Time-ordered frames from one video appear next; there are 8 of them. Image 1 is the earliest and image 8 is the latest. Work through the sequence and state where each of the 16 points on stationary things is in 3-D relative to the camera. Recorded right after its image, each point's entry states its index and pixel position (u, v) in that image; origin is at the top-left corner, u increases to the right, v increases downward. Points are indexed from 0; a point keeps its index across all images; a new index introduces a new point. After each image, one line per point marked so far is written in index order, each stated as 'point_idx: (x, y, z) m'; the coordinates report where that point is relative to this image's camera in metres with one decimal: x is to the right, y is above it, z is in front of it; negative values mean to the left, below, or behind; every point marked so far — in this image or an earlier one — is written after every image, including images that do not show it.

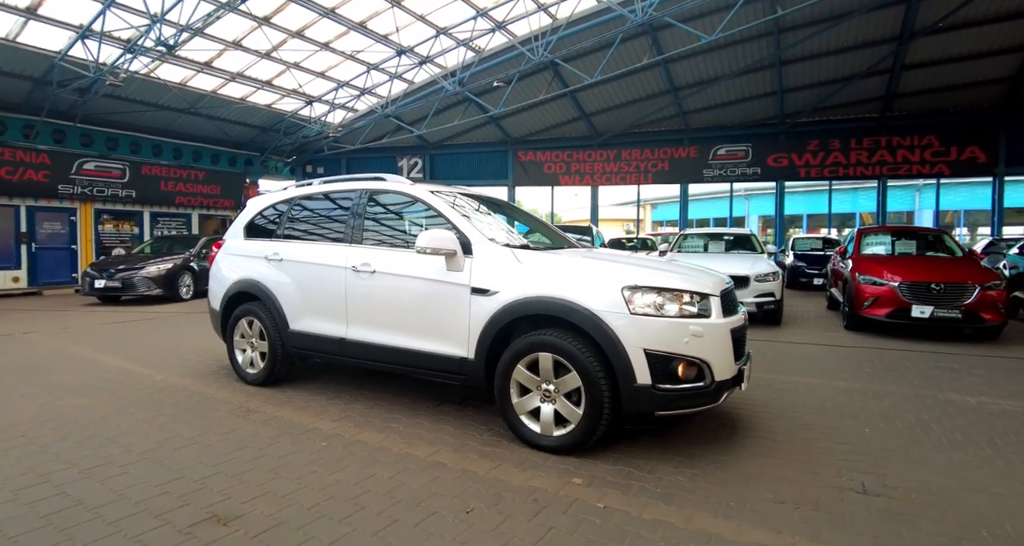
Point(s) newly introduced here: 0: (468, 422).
0: (-0.3, -1.1, +3.9) m
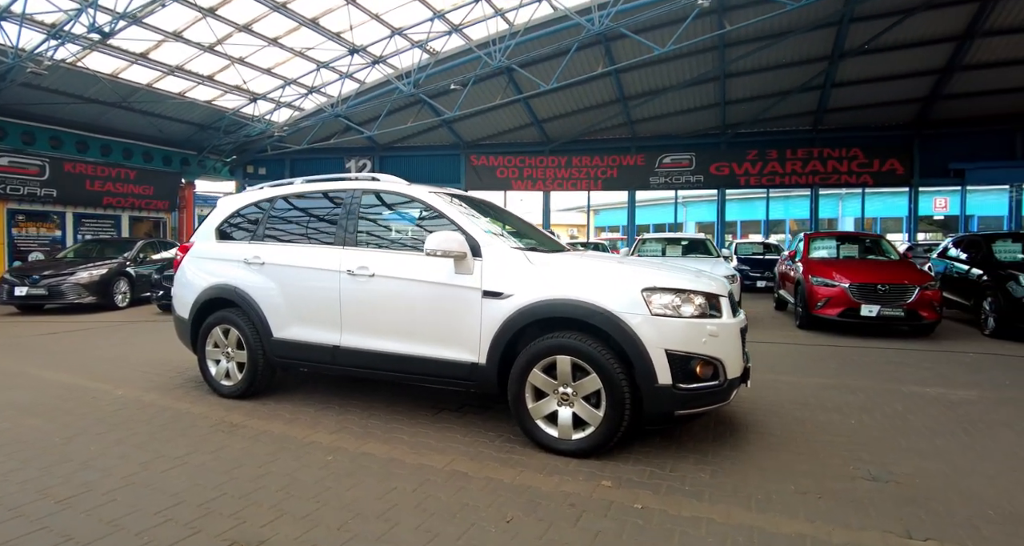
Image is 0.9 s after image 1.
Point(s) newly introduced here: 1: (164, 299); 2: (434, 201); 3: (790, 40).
0: (-0.2, -1.1, +3.8) m
1: (-6.4, -0.5, +9.6) m
2: (-0.6, +0.6, +4.0) m
3: (+7.7, +6.5, +14.3) m
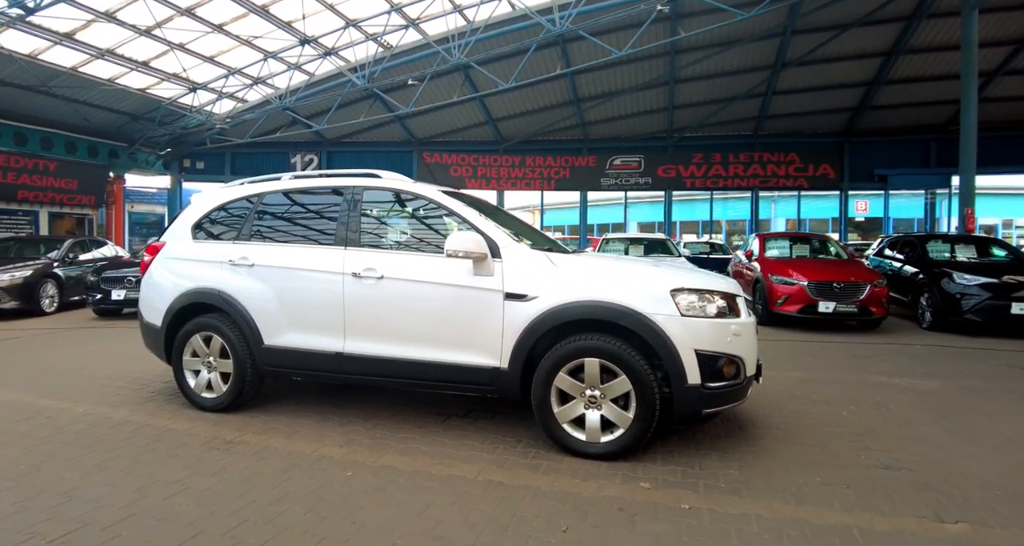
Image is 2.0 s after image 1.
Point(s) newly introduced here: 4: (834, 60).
0: (-0.1, -1.2, +3.7) m
1: (-6.9, -0.5, +8.7) m
2: (-0.5, +0.6, +3.8) m
3: (+6.5, +6.5, +15.0) m
4: (+9.5, +6.3, +15.2) m
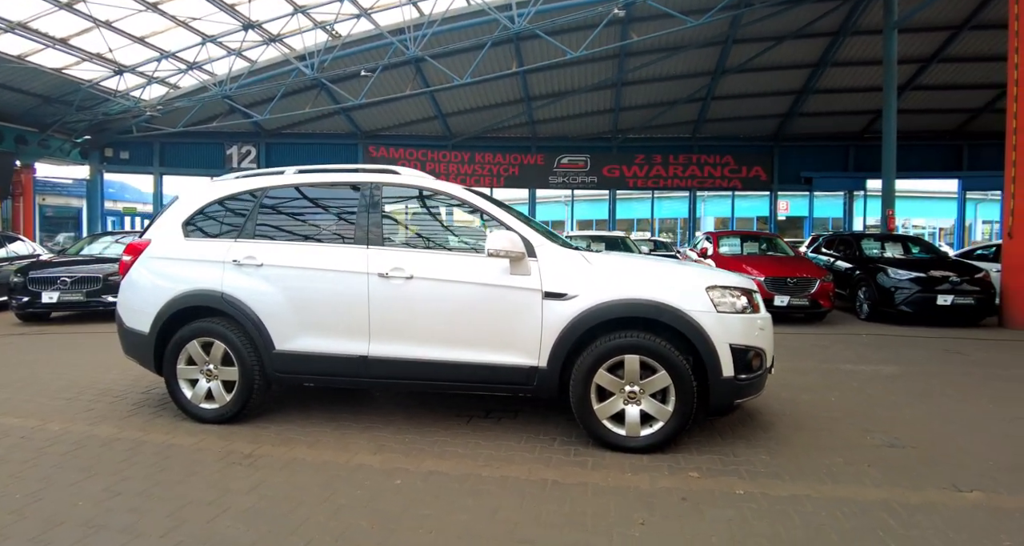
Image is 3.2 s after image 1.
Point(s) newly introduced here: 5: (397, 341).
0: (+0.1, -1.1, +3.7) m
1: (-7.3, -0.5, +7.8) m
2: (-0.3, +0.6, +3.8) m
3: (+5.2, +6.6, +15.7) m
4: (+8.1, +6.5, +16.3) m
5: (-0.8, -0.5, +3.6) m
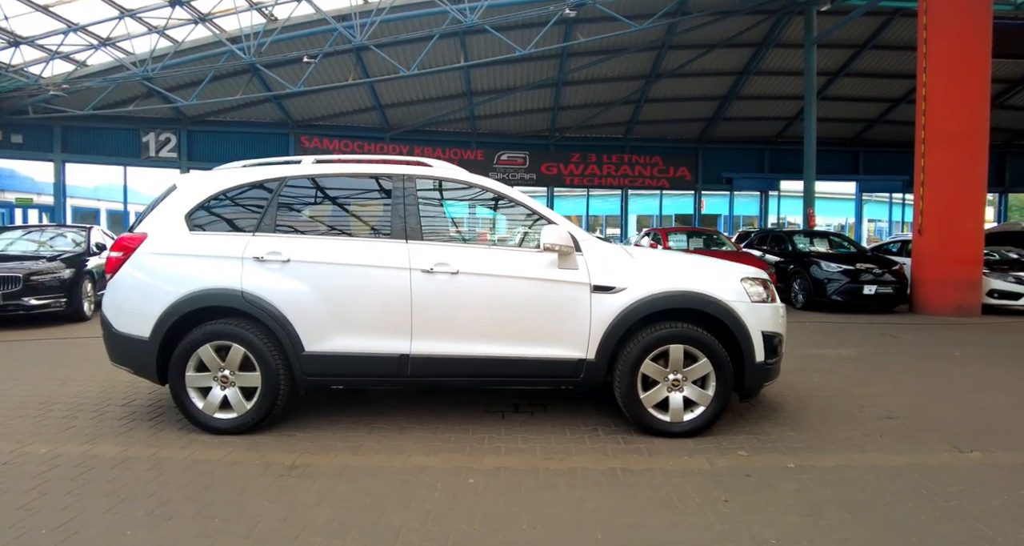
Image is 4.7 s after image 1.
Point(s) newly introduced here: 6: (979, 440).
0: (+0.4, -1.1, +3.8) m
1: (-7.5, -0.5, +6.7) m
2: (0.0, +0.6, +3.7) m
3: (+3.5, +6.8, +16.3) m
4: (+6.3, +6.7, +17.4) m
5: (-0.5, -0.4, +3.5) m
6: (+3.2, -1.2, +3.6) m
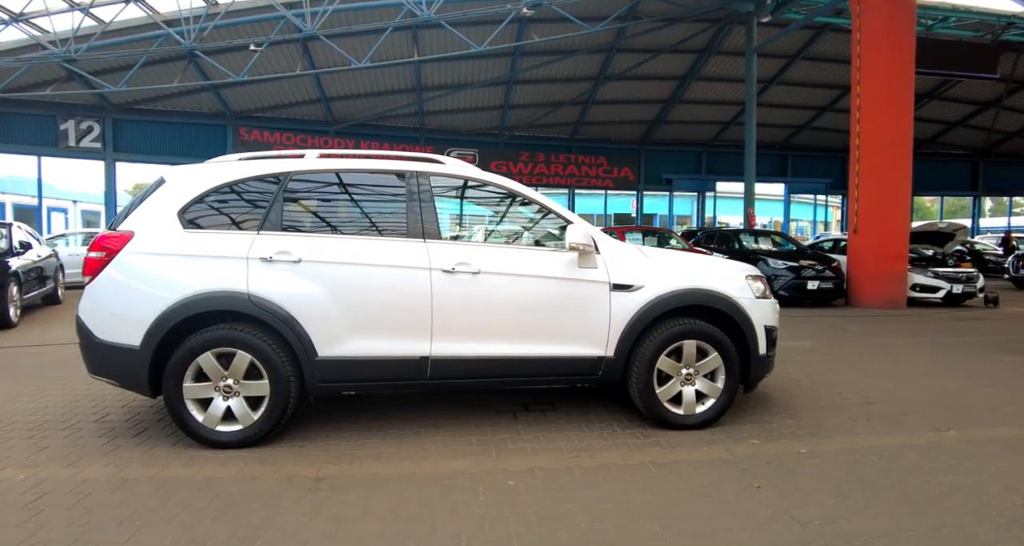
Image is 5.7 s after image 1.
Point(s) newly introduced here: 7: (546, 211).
0: (+0.5, -1.1, +3.8) m
1: (-7.7, -0.6, +5.7) m
2: (+0.1, +0.6, +3.7) m
3: (+2.0, +6.9, +16.6) m
4: (+4.6, +6.8, +18.0) m
5: (-0.3, -0.4, +3.4) m
6: (+3.3, -1.1, +4.0) m
7: (+0.2, +0.5, +3.7) m
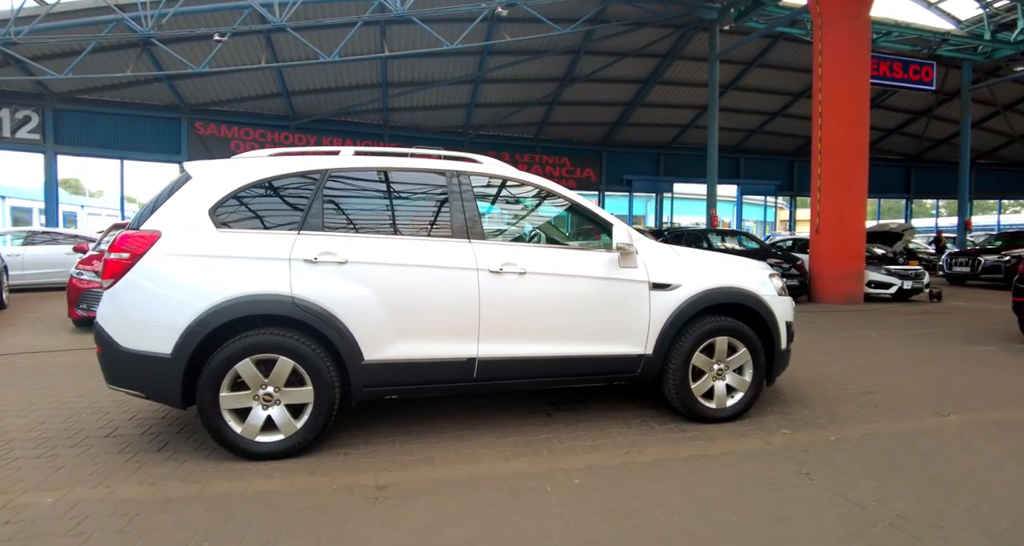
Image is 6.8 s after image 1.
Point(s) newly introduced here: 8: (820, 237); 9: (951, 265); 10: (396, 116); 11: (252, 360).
0: (+0.8, -1.1, +3.9) m
1: (-7.6, -0.6, +5.0) m
2: (+0.3, +0.6, +3.7) m
3: (+1.0, +6.9, +16.7) m
4: (+3.5, +6.8, +18.4) m
5: (0.0, -0.4, +3.4) m
6: (+3.6, -1.1, +4.3) m
7: (+0.5, +0.5, +3.7) m
8: (+6.5, +0.8, +10.9) m
9: (+12.9, +0.2, +15.2) m
10: (-4.3, +6.0, +19.6) m
11: (-1.6, -0.5, +3.1) m
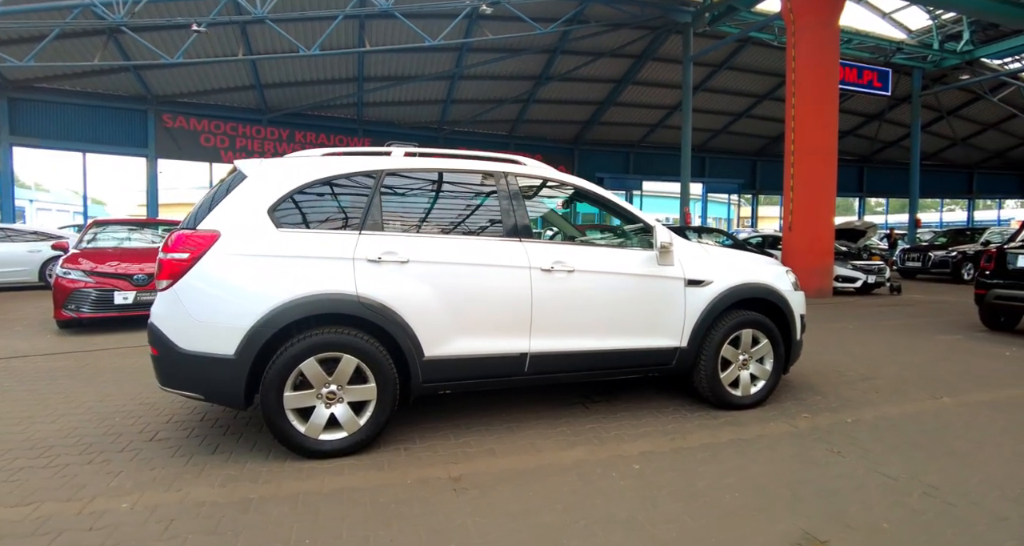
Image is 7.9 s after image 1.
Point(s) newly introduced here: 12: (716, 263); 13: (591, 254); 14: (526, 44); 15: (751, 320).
0: (+1.1, -1.1, +4.1) m
1: (-7.3, -0.7, +4.6) m
2: (+0.7, +0.6, +3.9) m
3: (+0.3, +7.0, +16.9) m
4: (+2.7, +7.0, +18.7) m
5: (+0.3, -0.4, +3.6) m
6: (+3.9, -1.1, +4.7) m
7: (+0.8, +0.5, +3.9) m
8: (+6.2, +0.9, +11.5) m
9: (+12.3, +0.4, +16.3) m
10: (-5.1, +6.1, +19.3) m
11: (-1.2, -0.5, +3.1) m
12: (+1.6, +0.1, +4.0) m
13: (+0.6, +0.1, +3.7) m
14: (+0.5, +7.2, +16.3) m
15: (+1.8, -0.4, +4.0) m
